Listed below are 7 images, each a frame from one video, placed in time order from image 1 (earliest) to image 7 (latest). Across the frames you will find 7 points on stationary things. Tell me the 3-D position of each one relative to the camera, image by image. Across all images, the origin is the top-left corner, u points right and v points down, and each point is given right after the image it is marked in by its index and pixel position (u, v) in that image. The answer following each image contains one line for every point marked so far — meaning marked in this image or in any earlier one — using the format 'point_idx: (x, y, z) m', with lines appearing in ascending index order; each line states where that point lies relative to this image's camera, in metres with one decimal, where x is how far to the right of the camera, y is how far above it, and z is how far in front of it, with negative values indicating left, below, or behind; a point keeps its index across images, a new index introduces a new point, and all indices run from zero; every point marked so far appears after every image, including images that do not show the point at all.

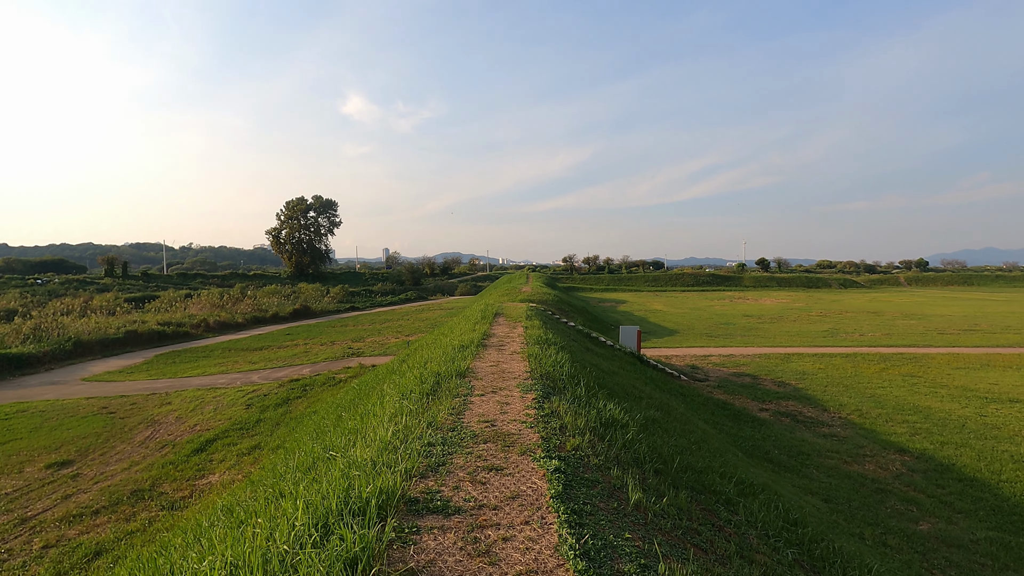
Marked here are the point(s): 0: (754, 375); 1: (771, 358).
0: (+7.5, -2.7, +13.3) m
1: (+9.4, -2.5, +15.4) m
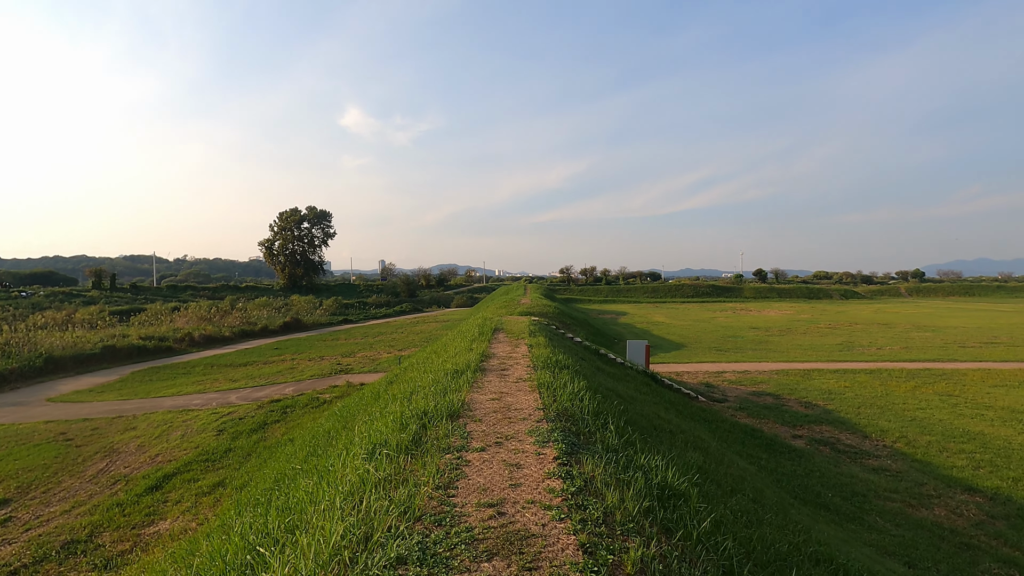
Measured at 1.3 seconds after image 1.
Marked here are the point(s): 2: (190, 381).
0: (+7.5, -3.0, +12.2) m
1: (+9.4, -2.9, +14.4) m
2: (-13.8, -4.0, +18.4) m
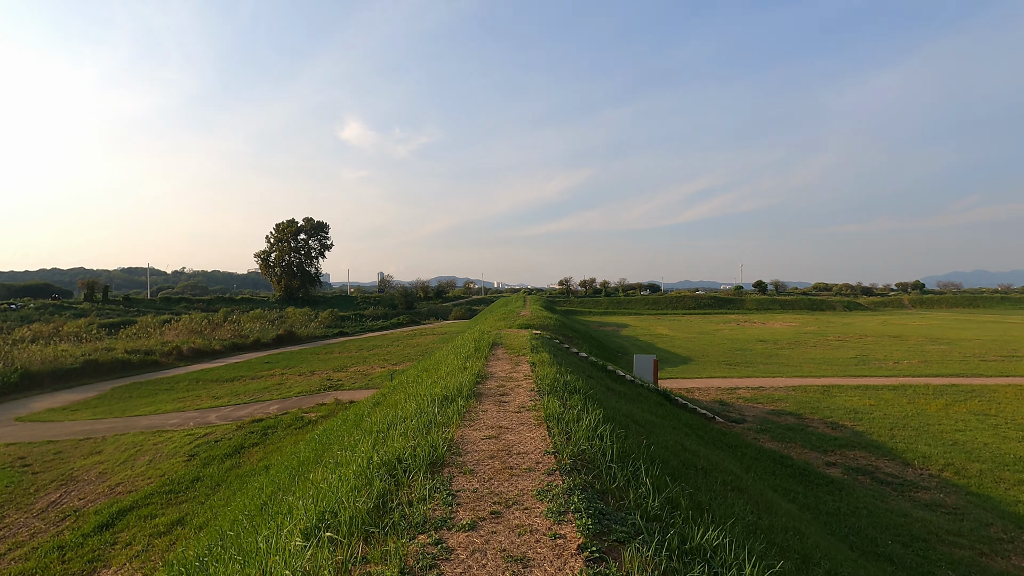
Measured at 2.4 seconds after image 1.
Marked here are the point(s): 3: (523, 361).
0: (+7.5, -3.3, +11.3) m
1: (+9.3, -3.2, +13.4) m
2: (-13.9, -4.5, +17.4) m
3: (+0.2, -1.3, +7.6) m
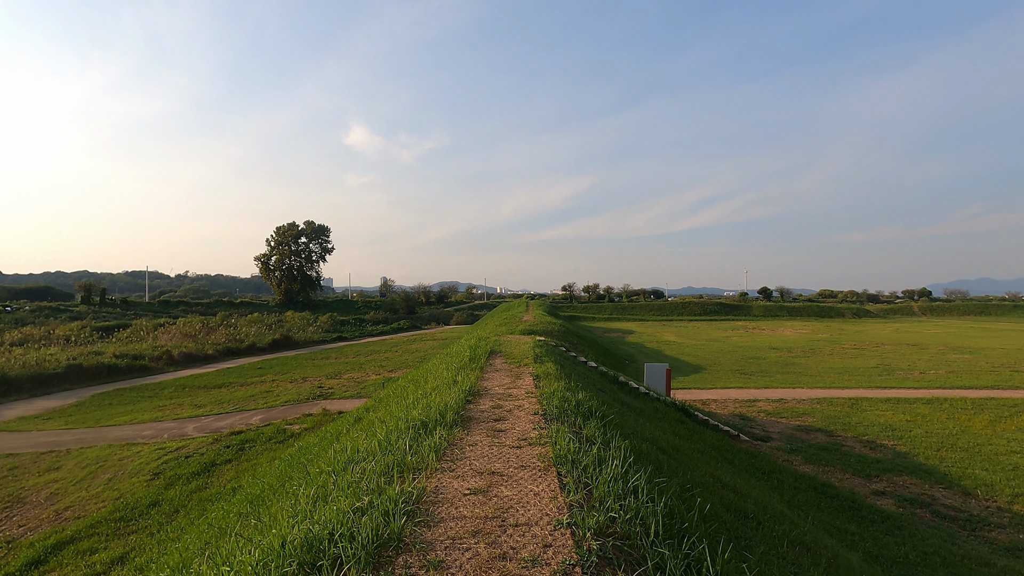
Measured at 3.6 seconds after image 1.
0: (+7.5, -3.4, +10.3) m
1: (+9.4, -3.4, +12.4) m
2: (-13.8, -4.5, +16.5) m
3: (+0.2, -1.3, +6.6) m
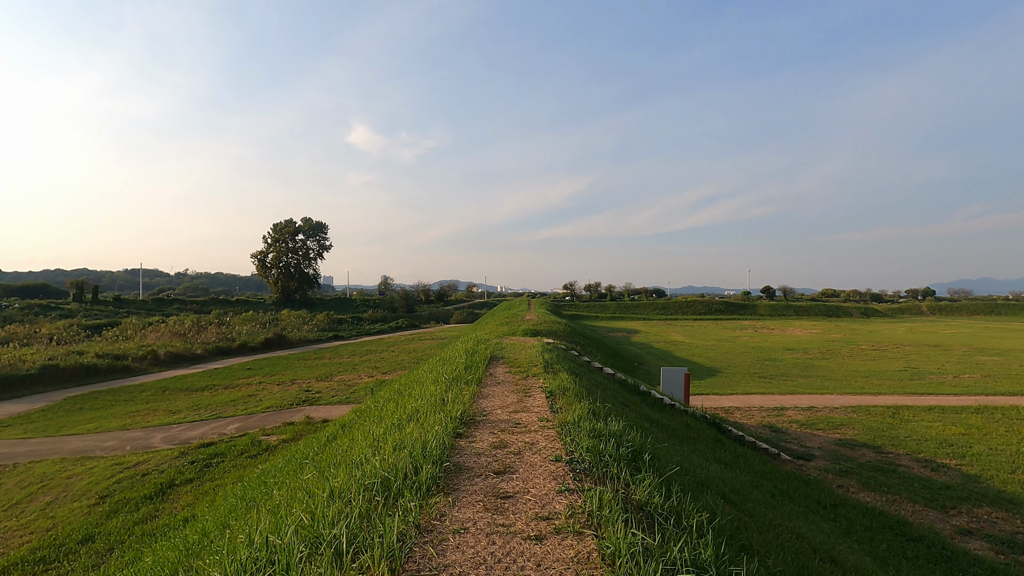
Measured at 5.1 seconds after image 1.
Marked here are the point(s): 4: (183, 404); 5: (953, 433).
0: (+7.6, -3.3, +9.0) m
1: (+9.4, -3.3, +11.1) m
2: (-13.8, -4.4, +15.2) m
3: (+0.3, -1.2, +5.3) m
4: (-12.4, -4.4, +16.2) m
5: (+9.8, -3.2, +9.6) m
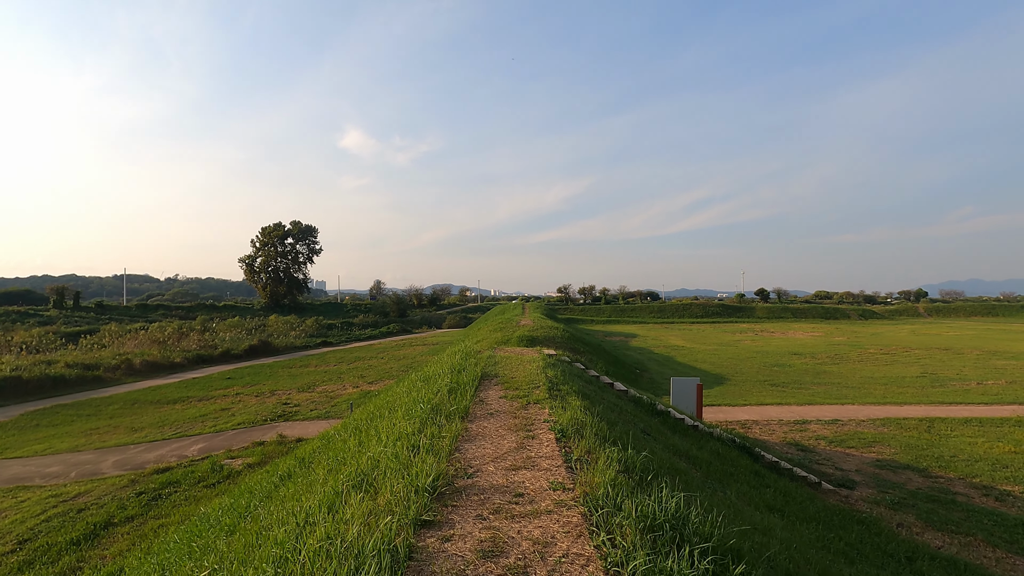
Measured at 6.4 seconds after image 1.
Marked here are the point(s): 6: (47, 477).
0: (+7.5, -3.3, +7.9) m
1: (+9.3, -3.3, +10.1) m
2: (-13.9, -4.6, +13.9) m
3: (+0.2, -1.3, +4.2) m
4: (-12.6, -4.5, +14.9) m
5: (+9.8, -3.2, +8.5) m
6: (-10.5, -4.2, +9.6) m
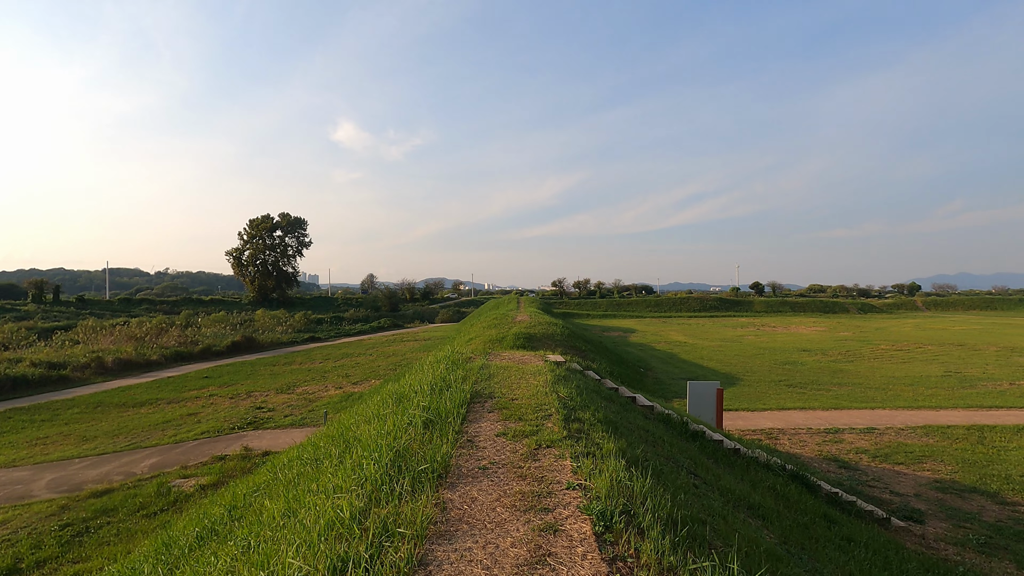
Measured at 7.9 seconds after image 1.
0: (+7.5, -3.2, +6.8) m
1: (+9.3, -3.1, +8.9) m
2: (-14.0, -4.4, +12.4) m
3: (+0.3, -1.2, +2.9) m
4: (-12.7, -4.3, +13.4) m
5: (+9.7, -3.1, +7.4) m
6: (-10.5, -4.1, +8.2) m
